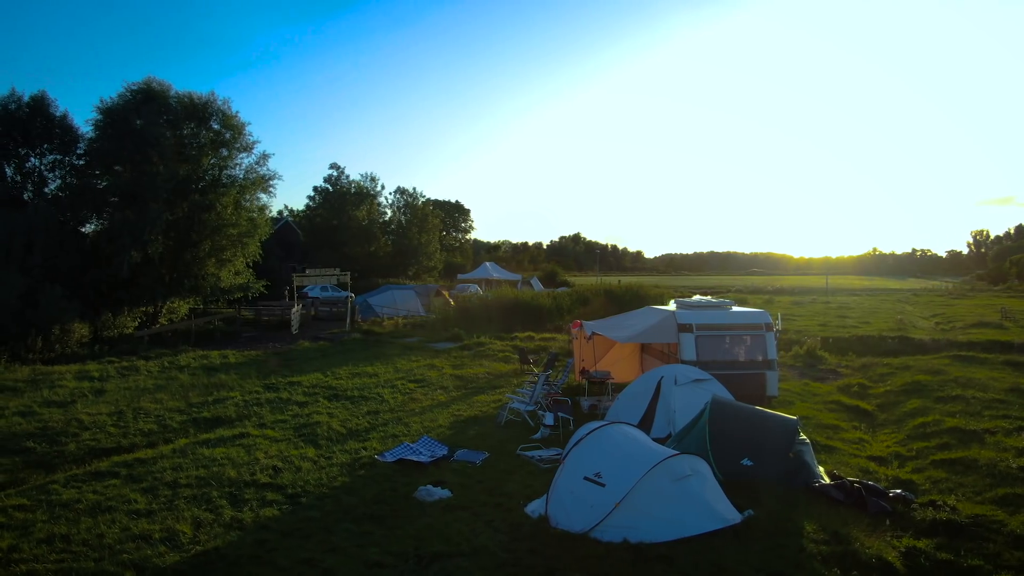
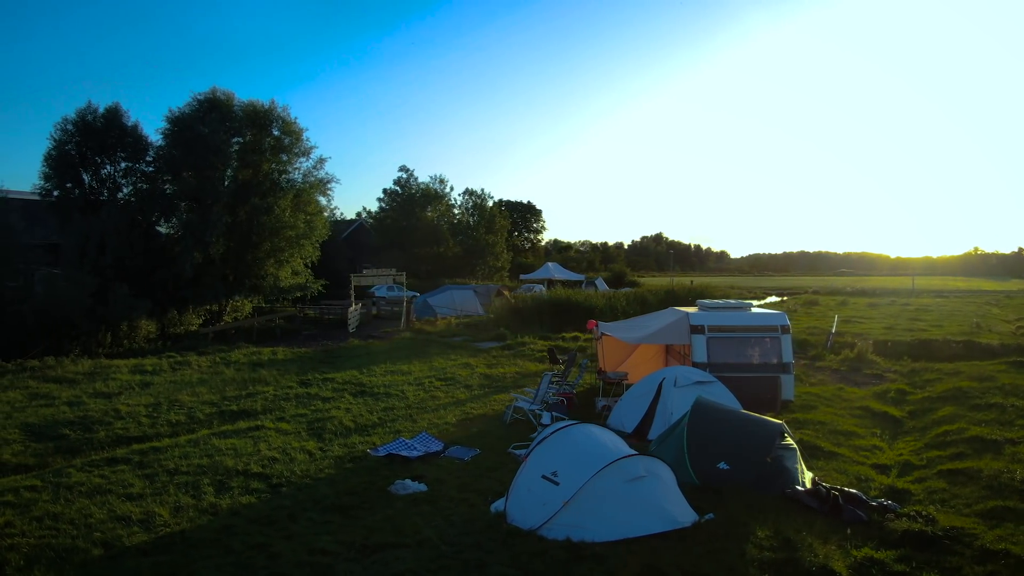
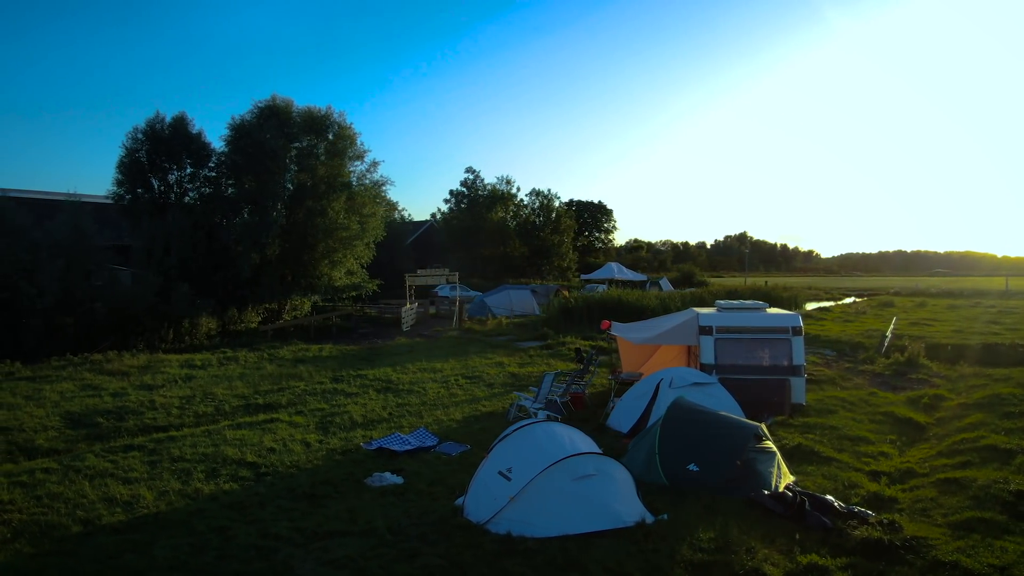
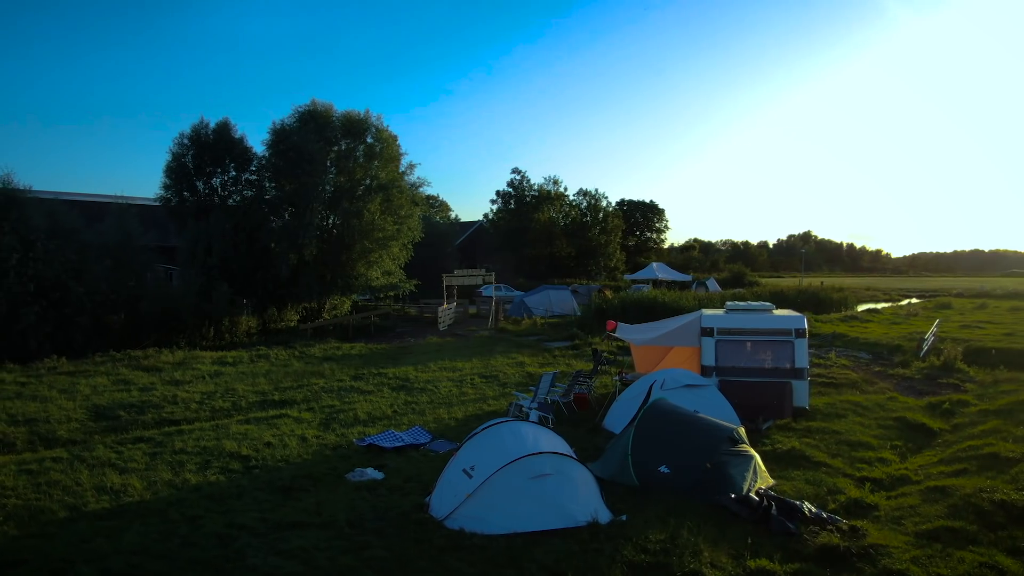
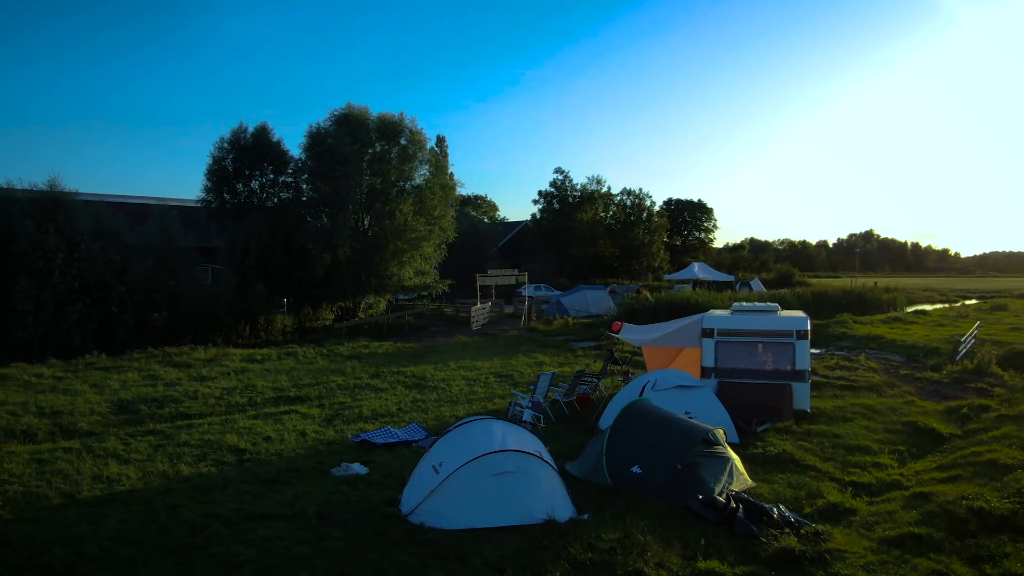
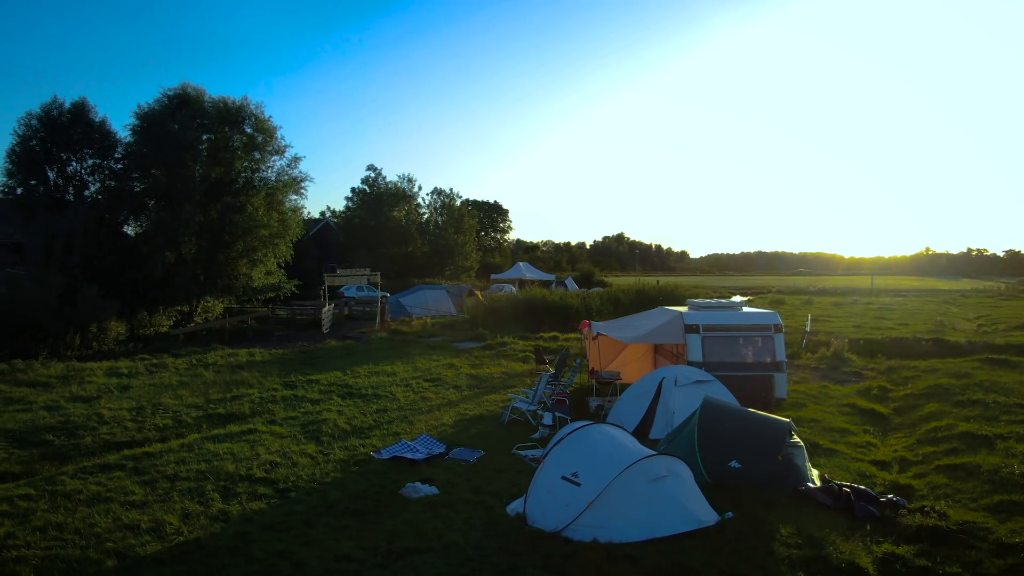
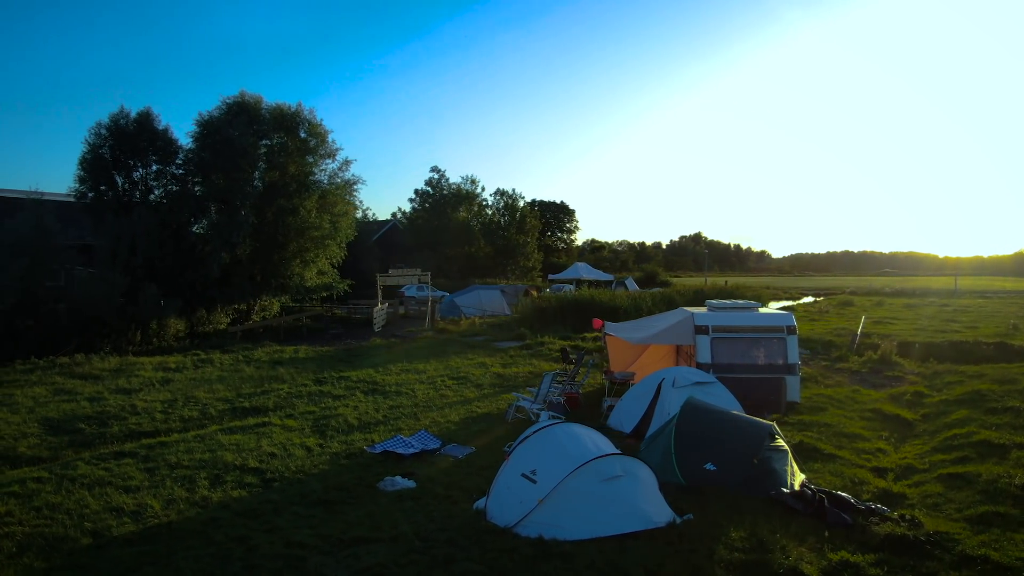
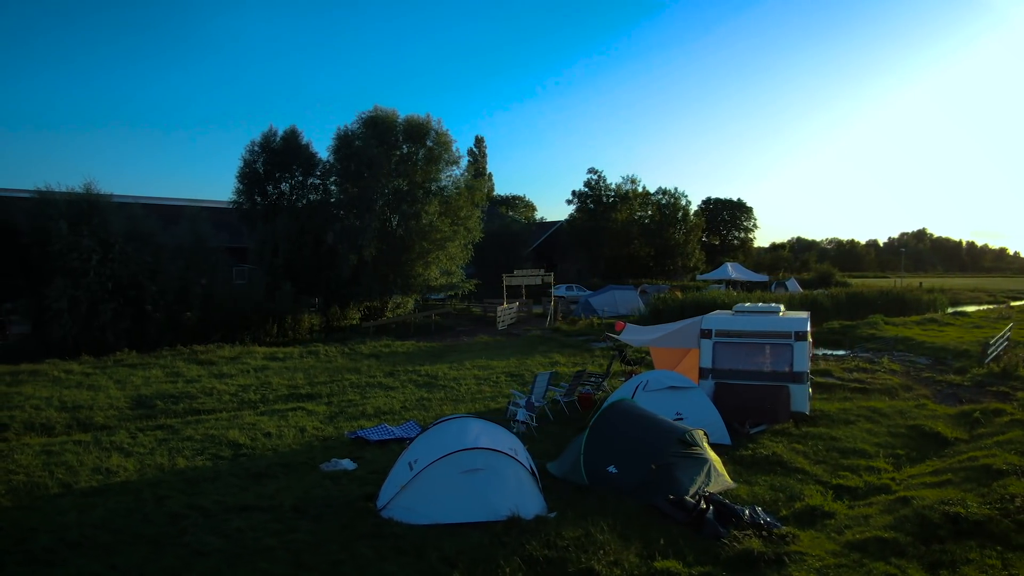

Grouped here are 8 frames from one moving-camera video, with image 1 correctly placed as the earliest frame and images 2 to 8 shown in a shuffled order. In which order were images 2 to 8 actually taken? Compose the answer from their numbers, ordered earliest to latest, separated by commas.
6, 2, 7, 3, 4, 5, 8
